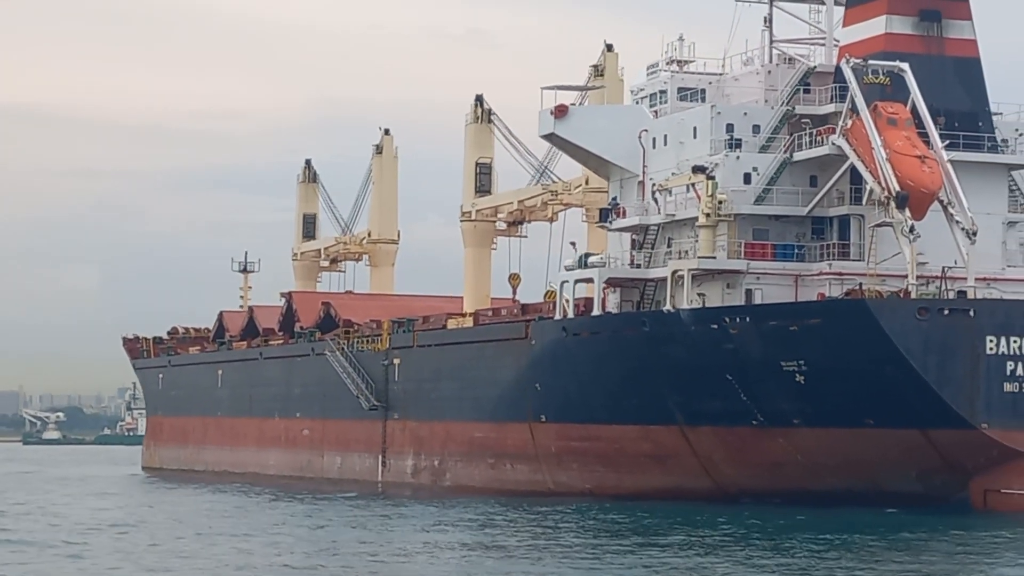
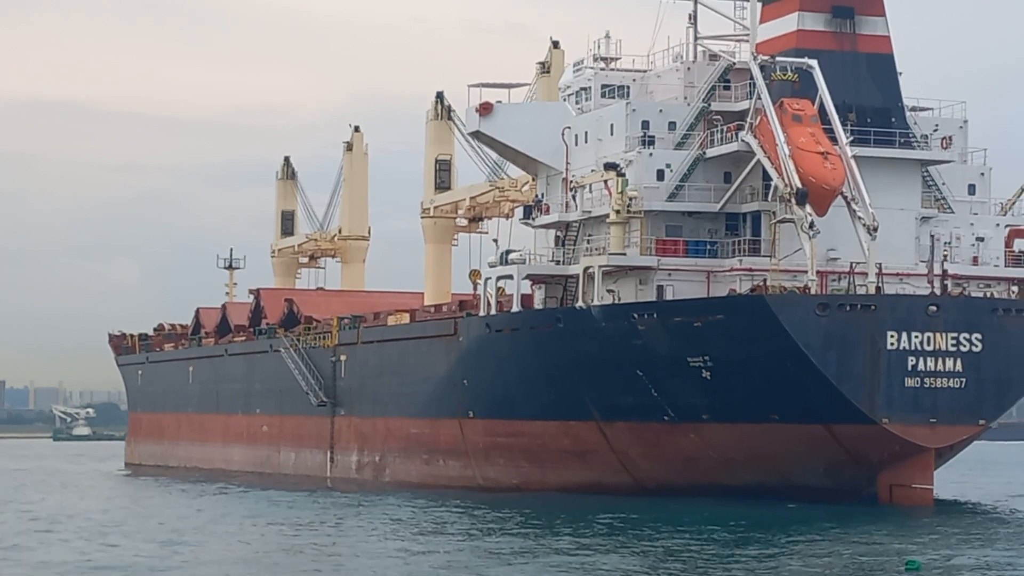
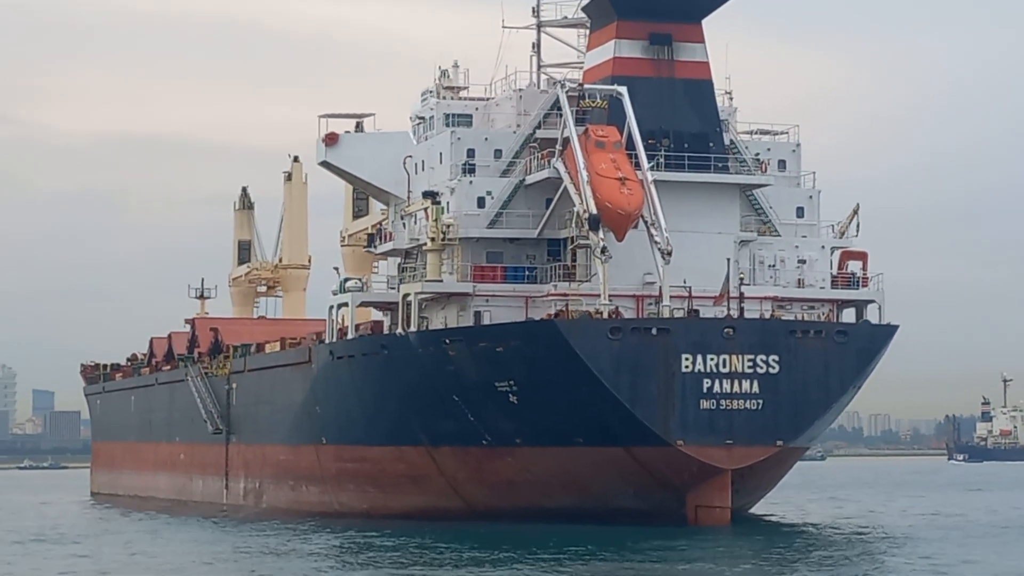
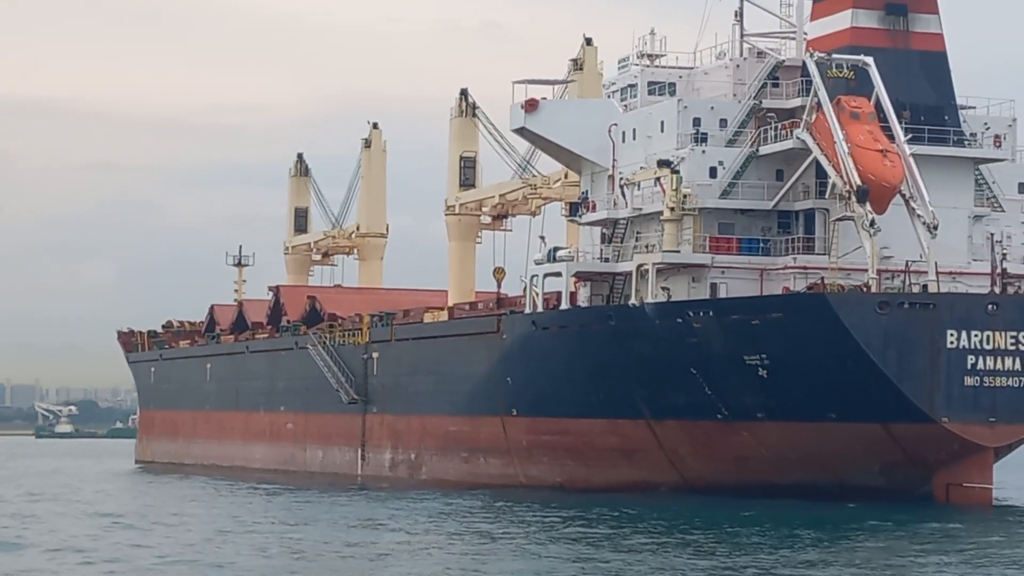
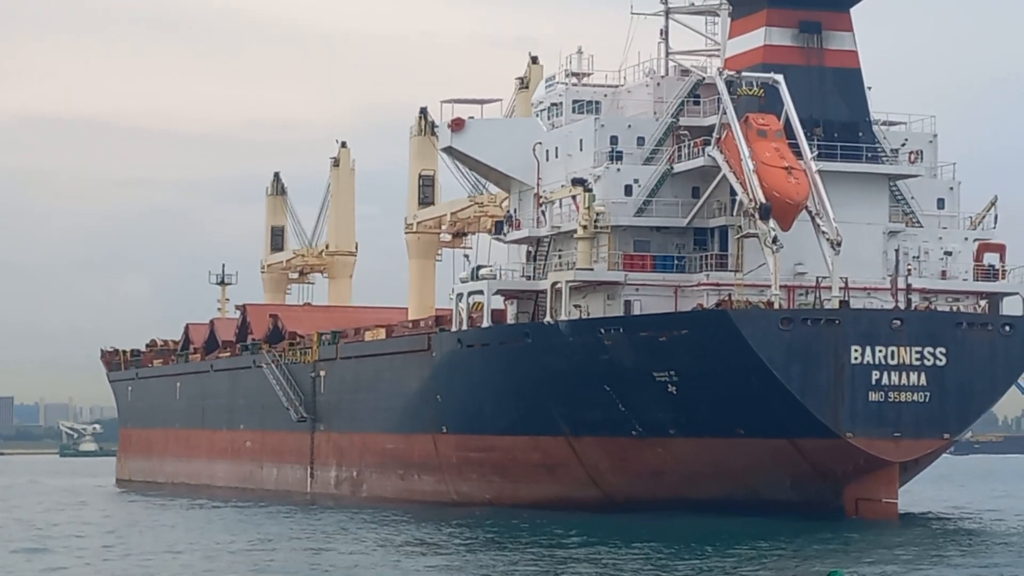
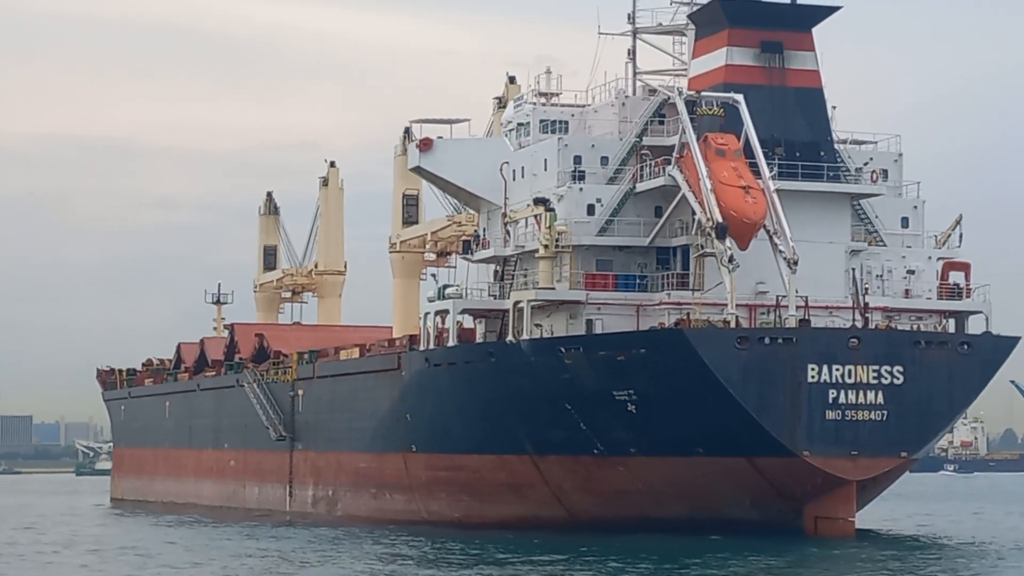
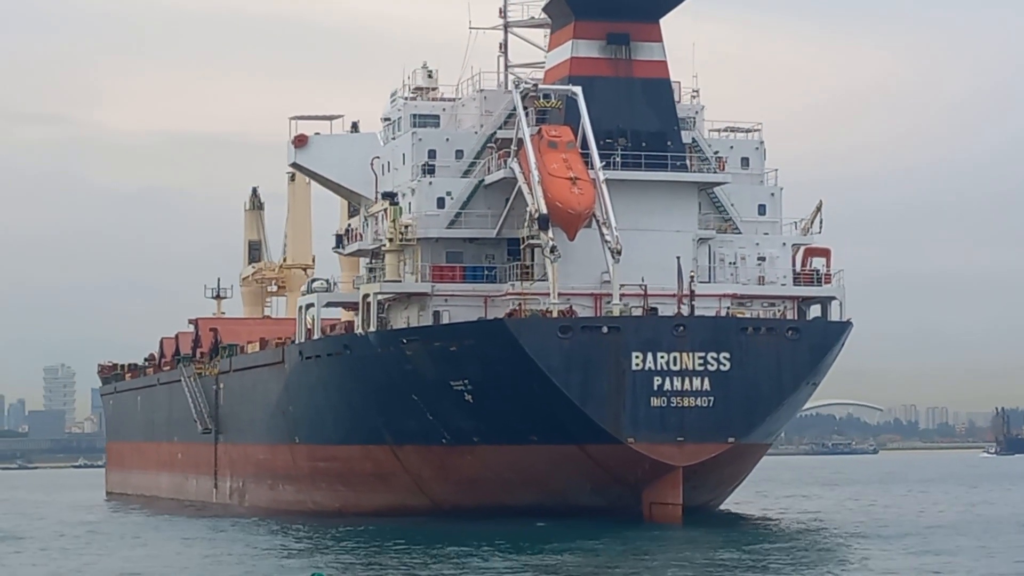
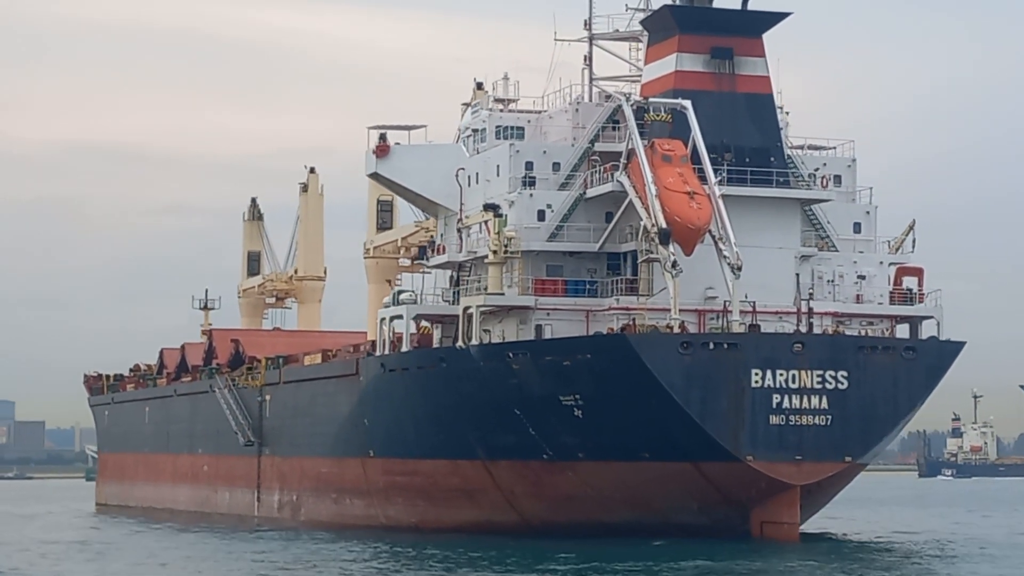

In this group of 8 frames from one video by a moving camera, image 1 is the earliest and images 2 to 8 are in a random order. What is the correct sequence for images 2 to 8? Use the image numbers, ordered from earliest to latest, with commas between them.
4, 2, 5, 6, 8, 3, 7
